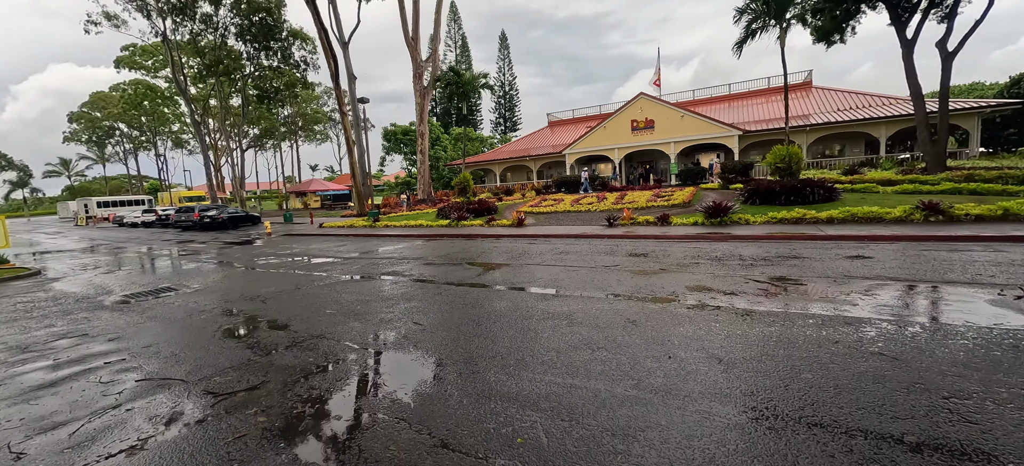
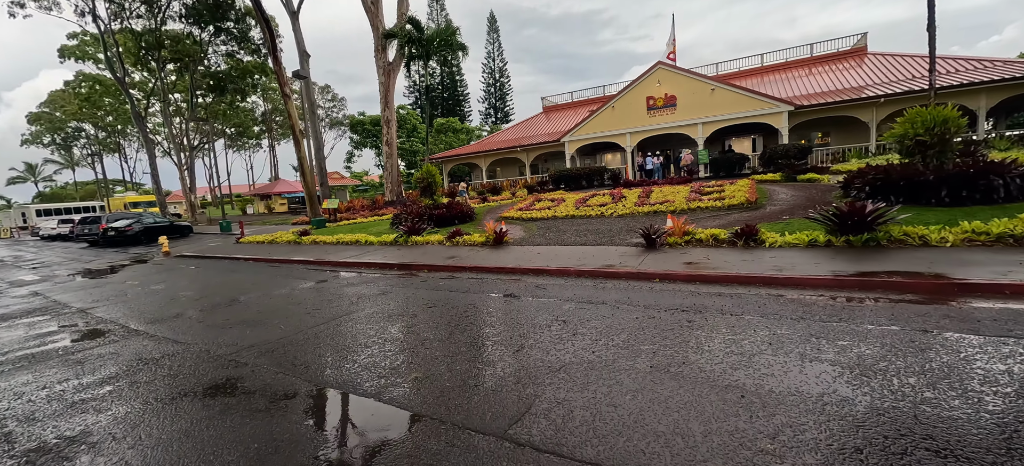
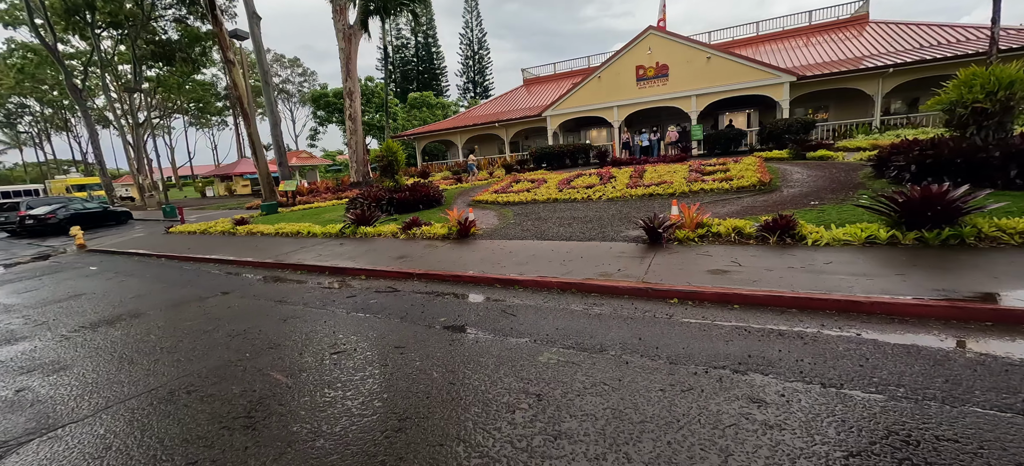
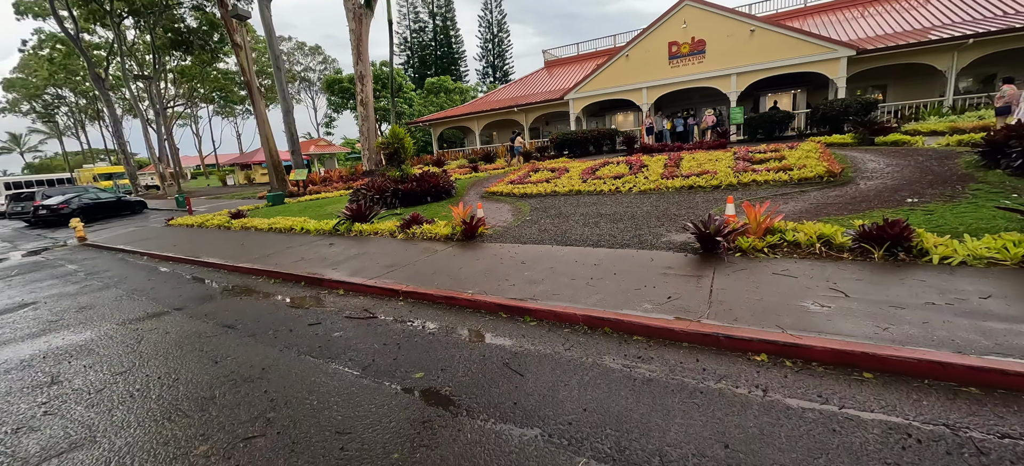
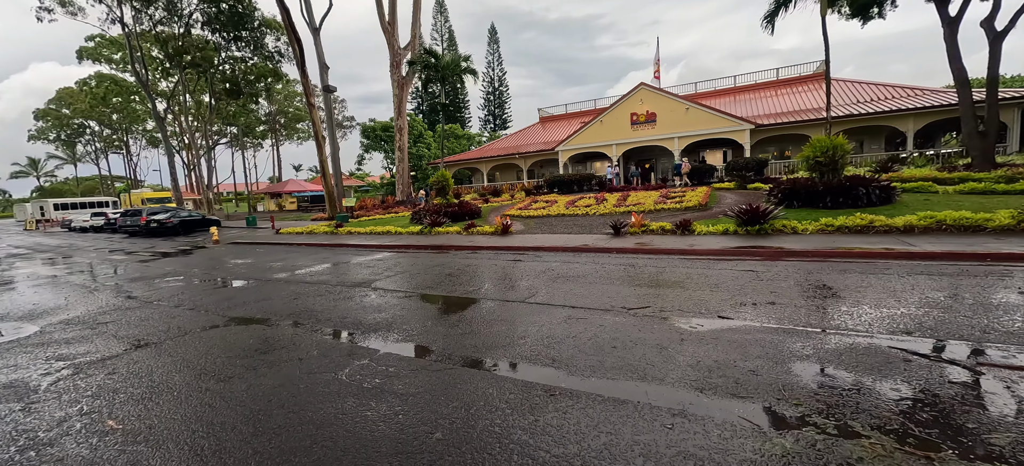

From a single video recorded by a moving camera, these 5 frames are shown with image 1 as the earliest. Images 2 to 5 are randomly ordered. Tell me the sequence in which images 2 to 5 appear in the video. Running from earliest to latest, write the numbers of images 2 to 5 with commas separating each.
5, 2, 3, 4
